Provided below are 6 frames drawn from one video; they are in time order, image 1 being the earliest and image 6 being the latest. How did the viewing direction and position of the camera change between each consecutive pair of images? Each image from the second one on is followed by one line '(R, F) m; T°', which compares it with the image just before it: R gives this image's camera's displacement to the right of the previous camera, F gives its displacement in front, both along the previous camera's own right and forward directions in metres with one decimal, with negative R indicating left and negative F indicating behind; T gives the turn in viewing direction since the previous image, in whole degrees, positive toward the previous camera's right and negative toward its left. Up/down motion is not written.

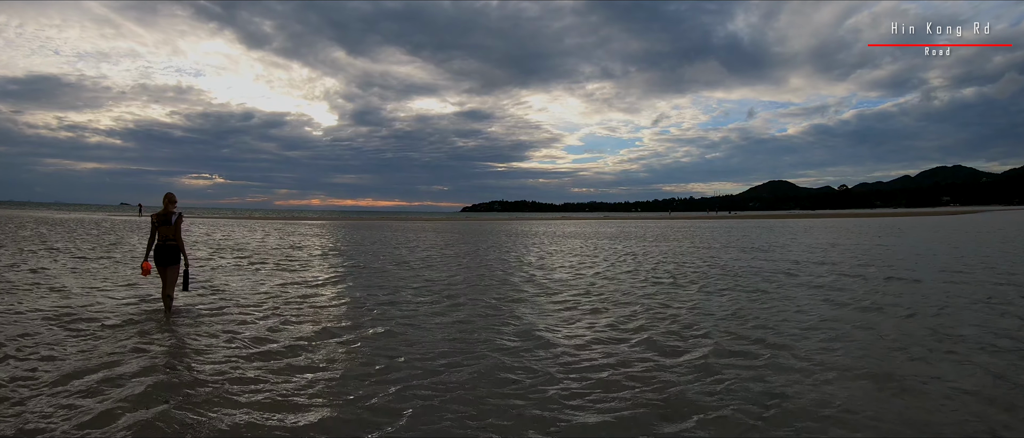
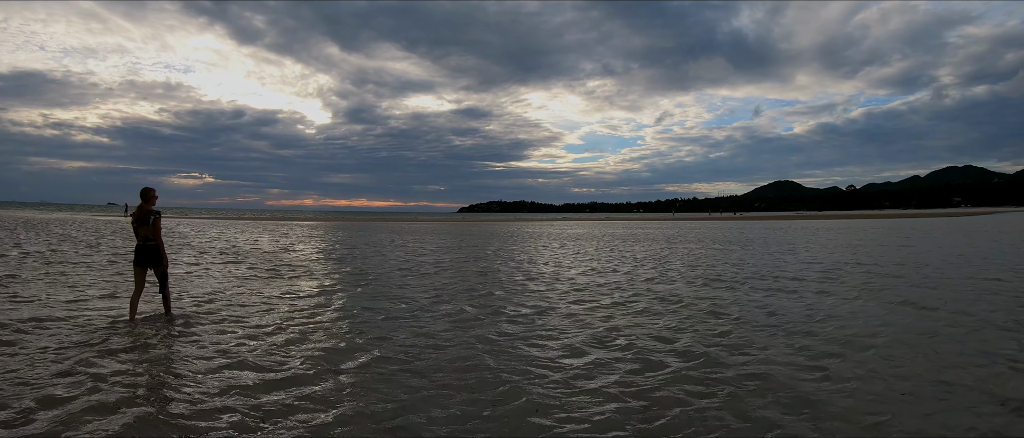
(0.0, +1.2) m; 0°
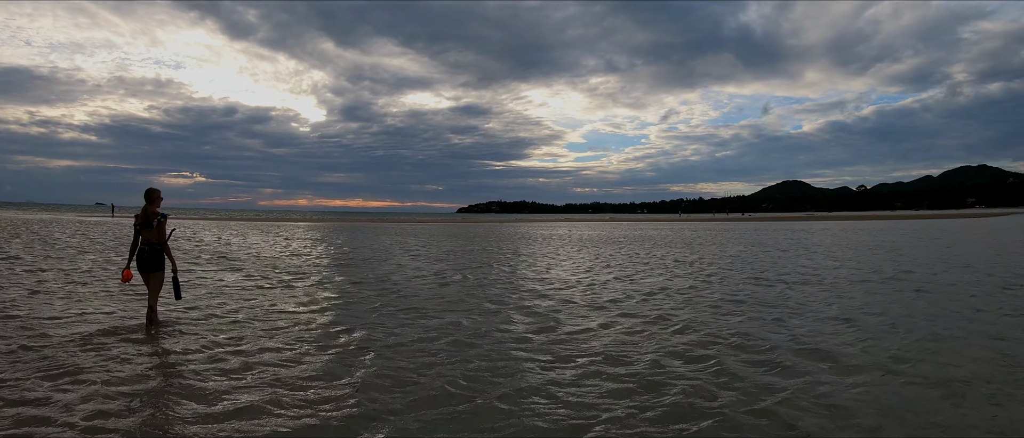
(-0.1, +1.2) m; 0°
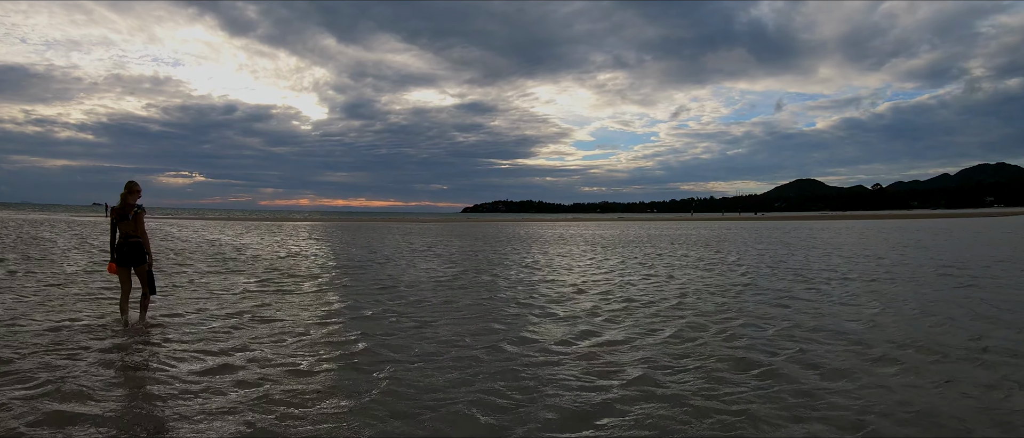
(-0.5, +0.9) m; 0°
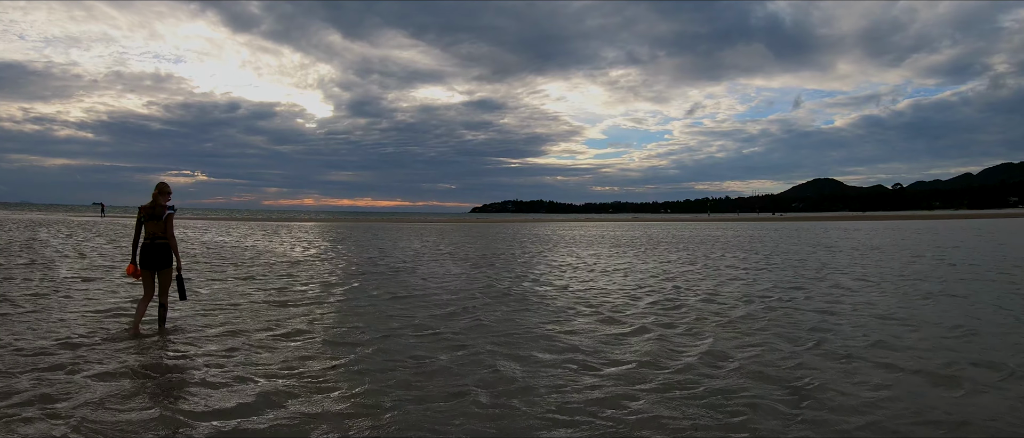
(-0.7, +0.9) m; 0°
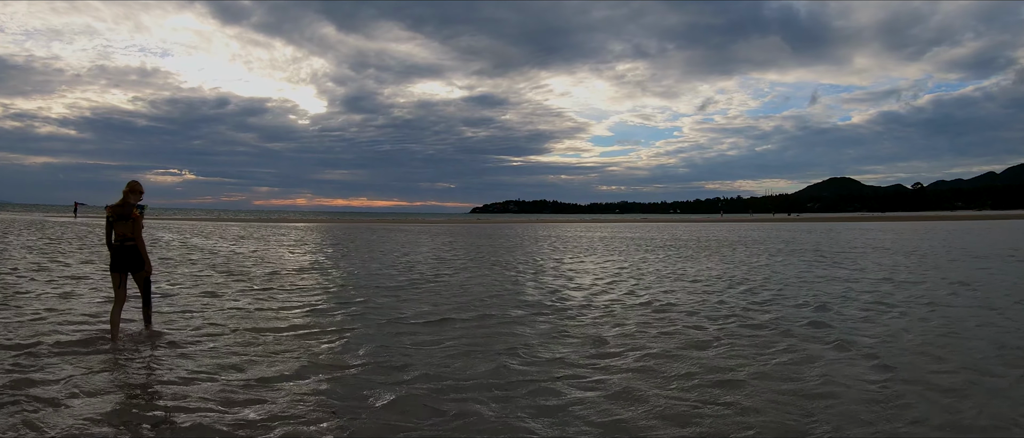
(-0.3, +1.7) m; 0°
